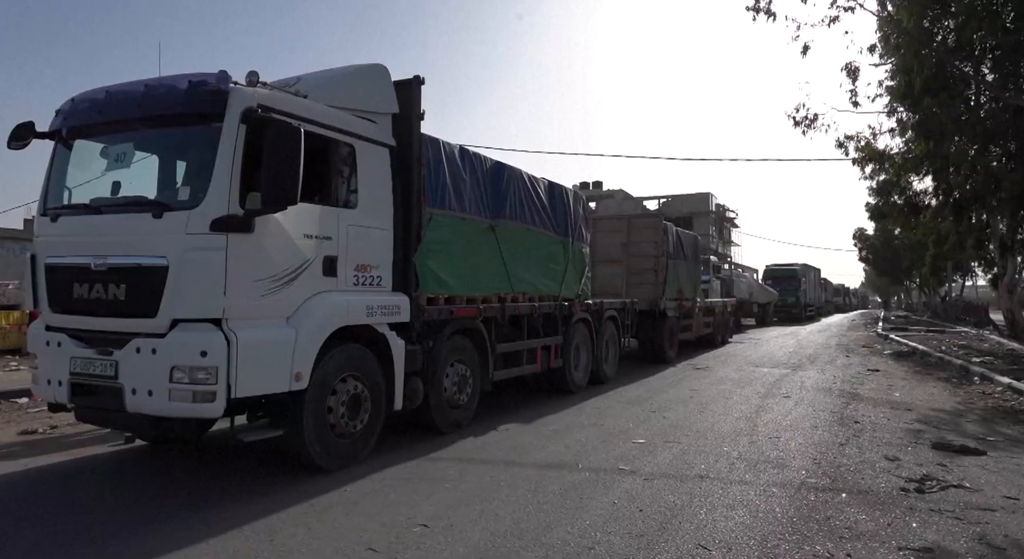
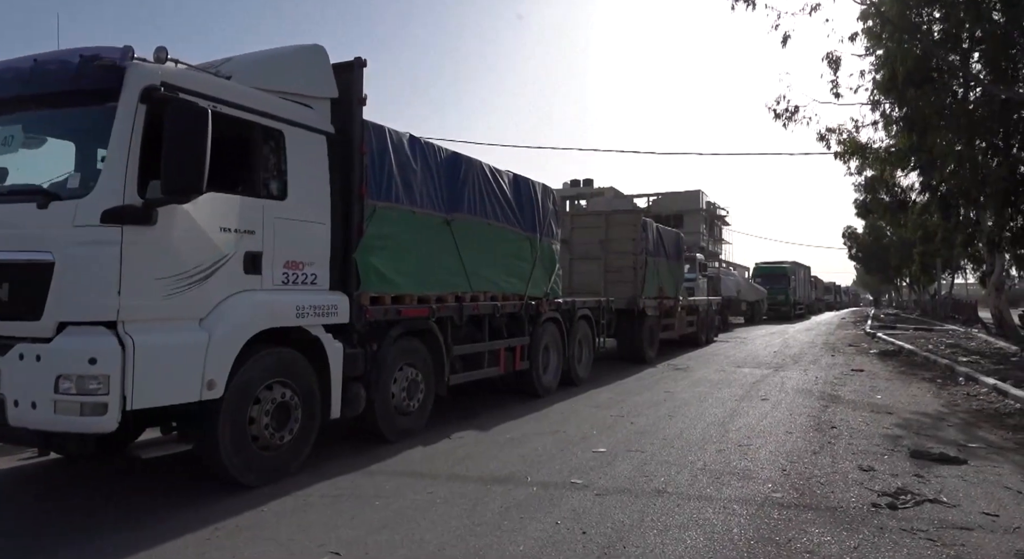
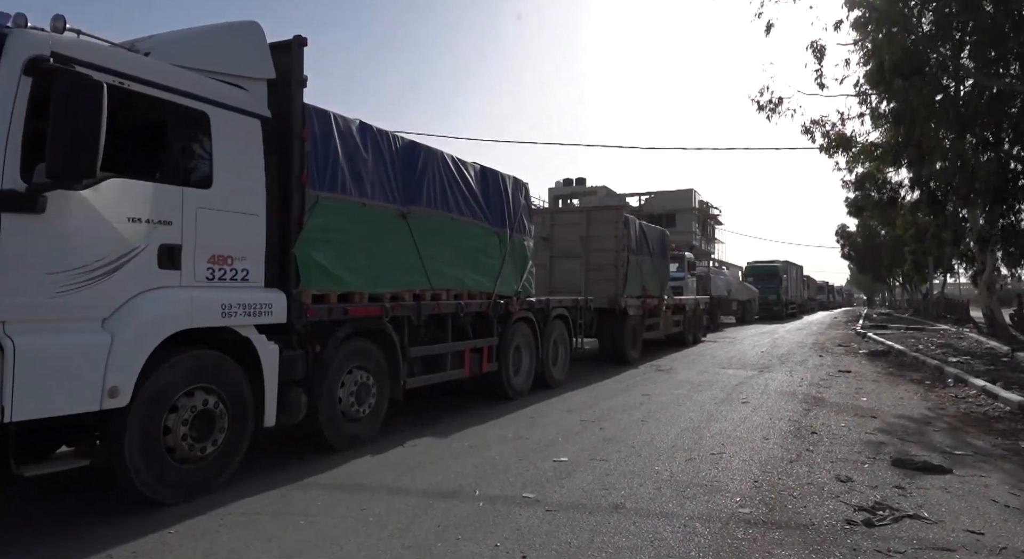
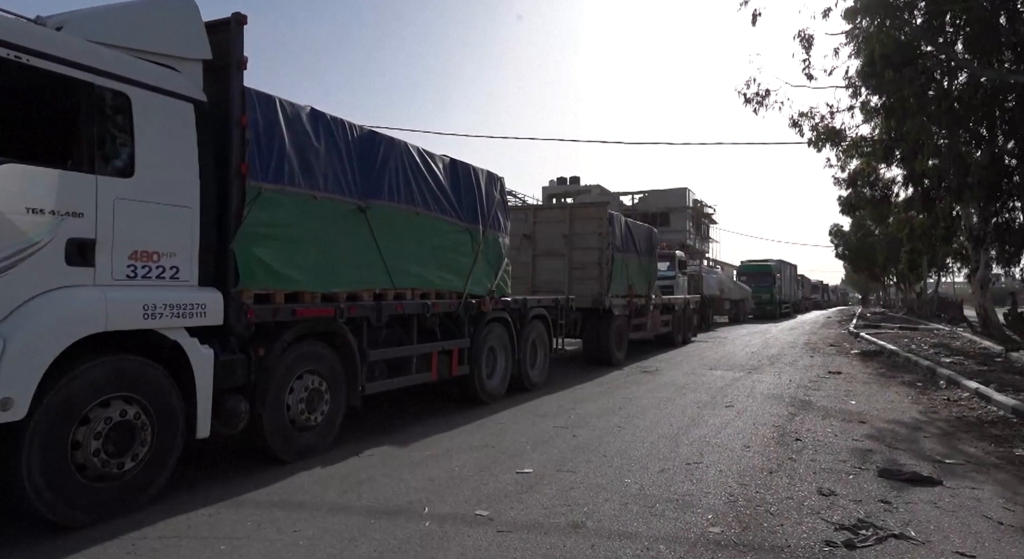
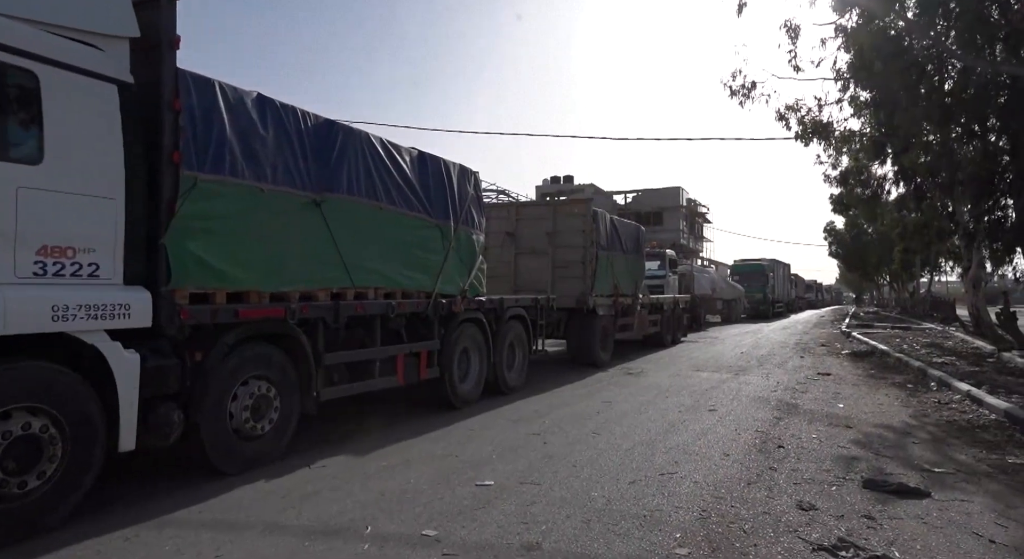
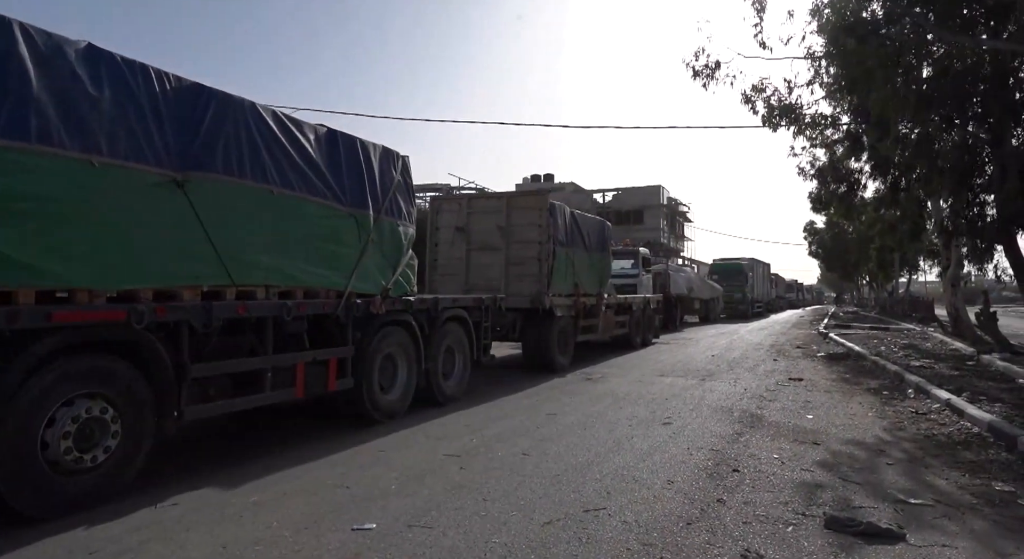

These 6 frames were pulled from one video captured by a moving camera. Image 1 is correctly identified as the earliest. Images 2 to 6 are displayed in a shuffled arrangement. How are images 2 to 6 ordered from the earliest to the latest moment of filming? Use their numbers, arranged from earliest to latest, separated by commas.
2, 3, 4, 5, 6
